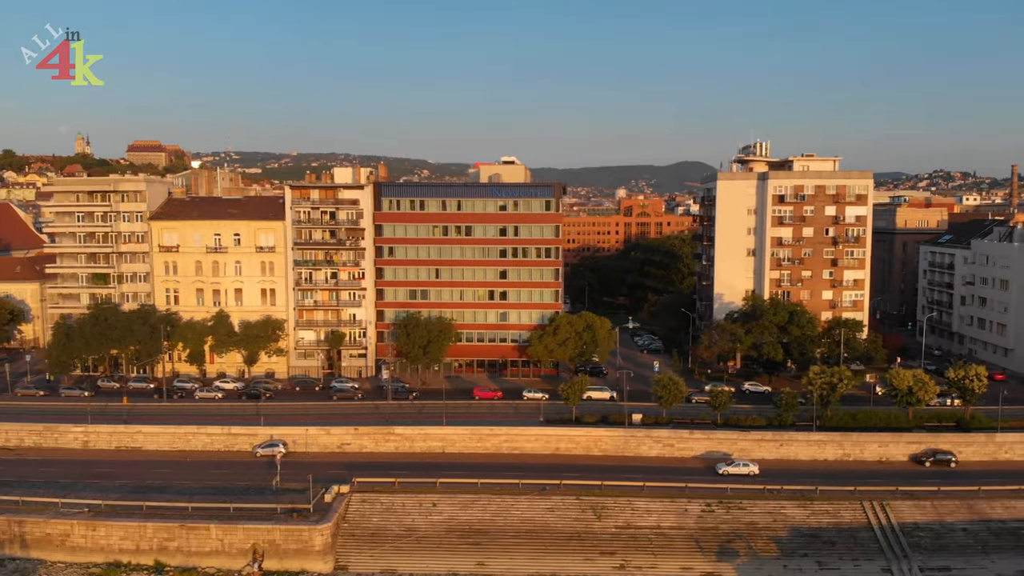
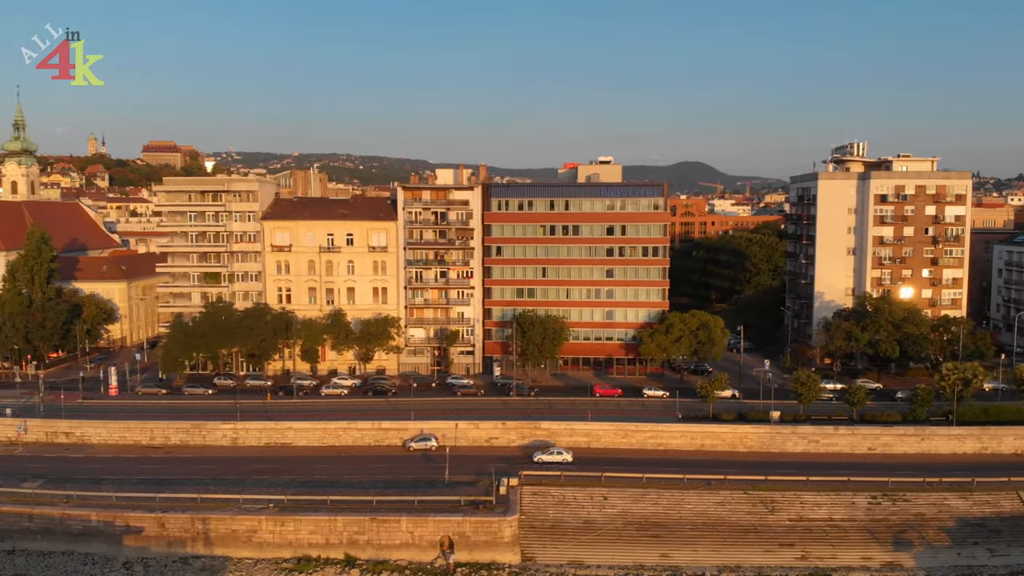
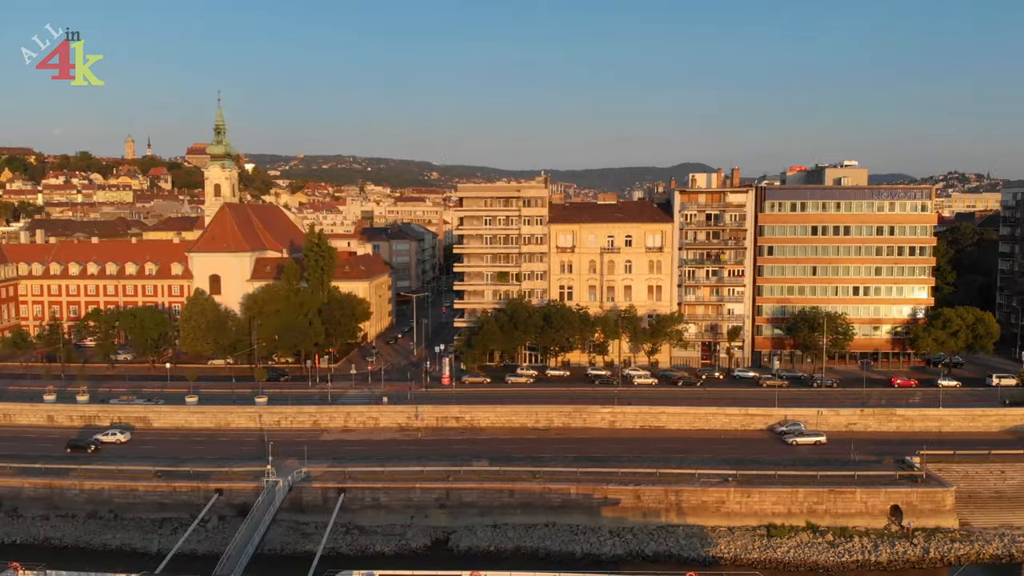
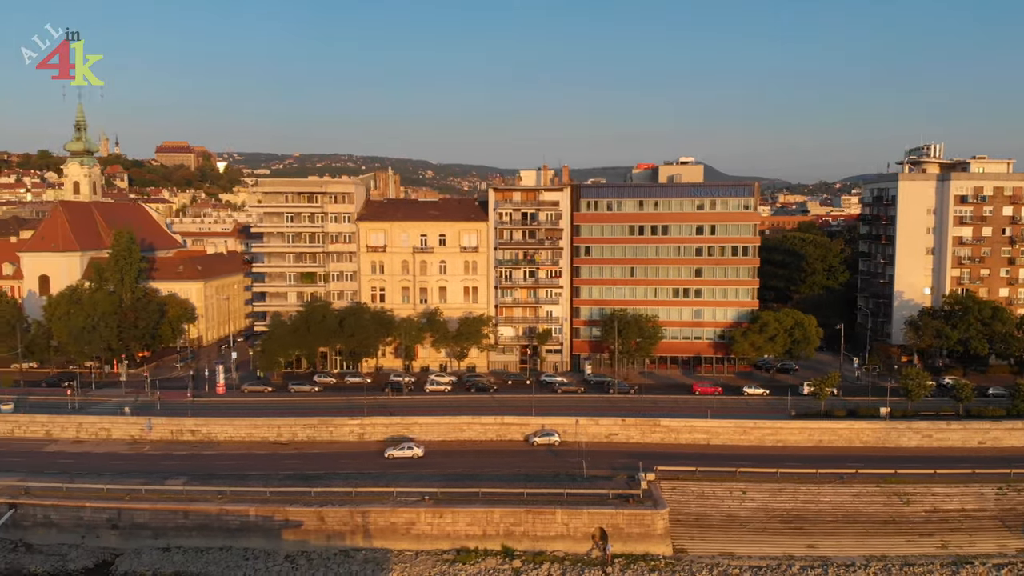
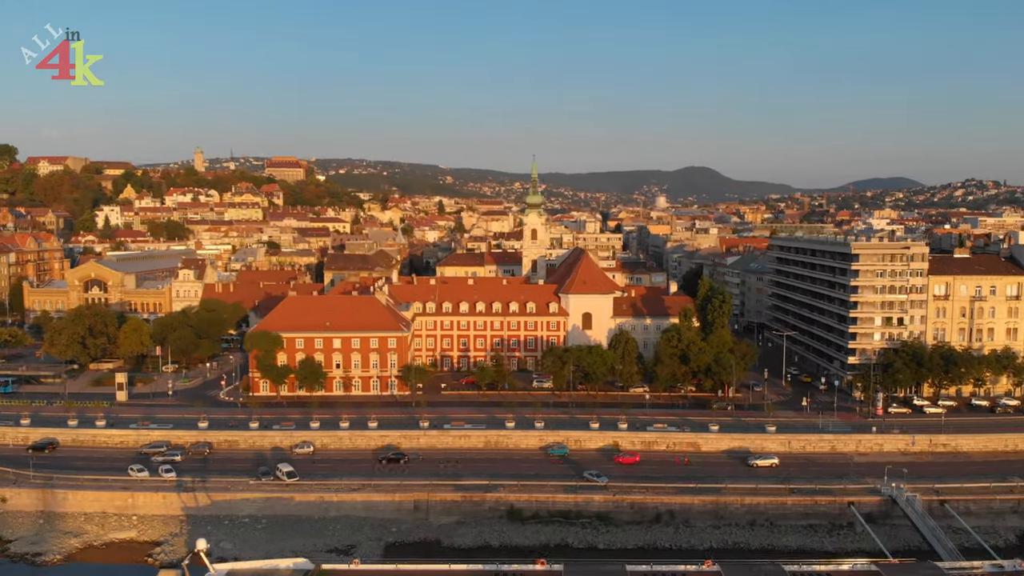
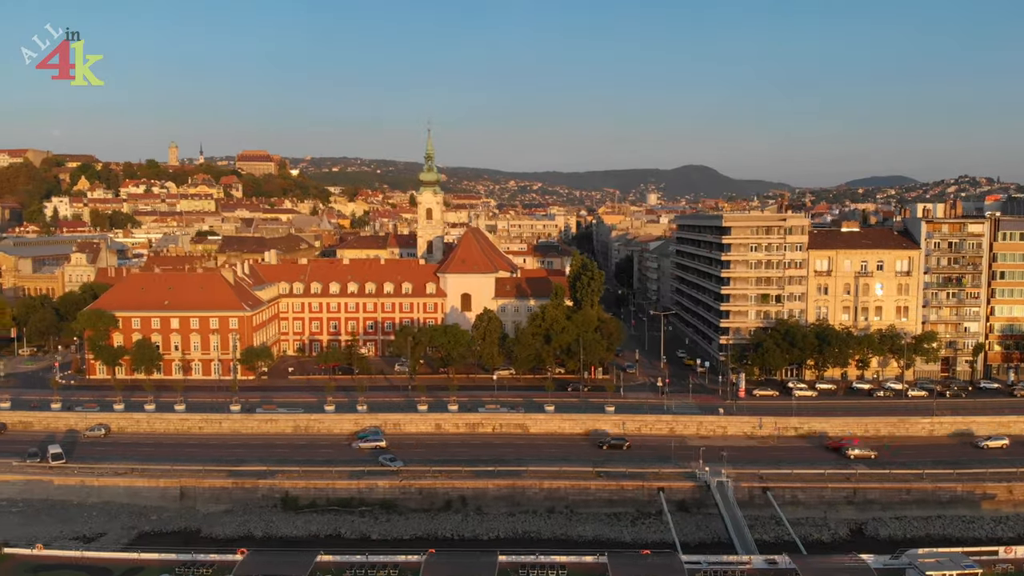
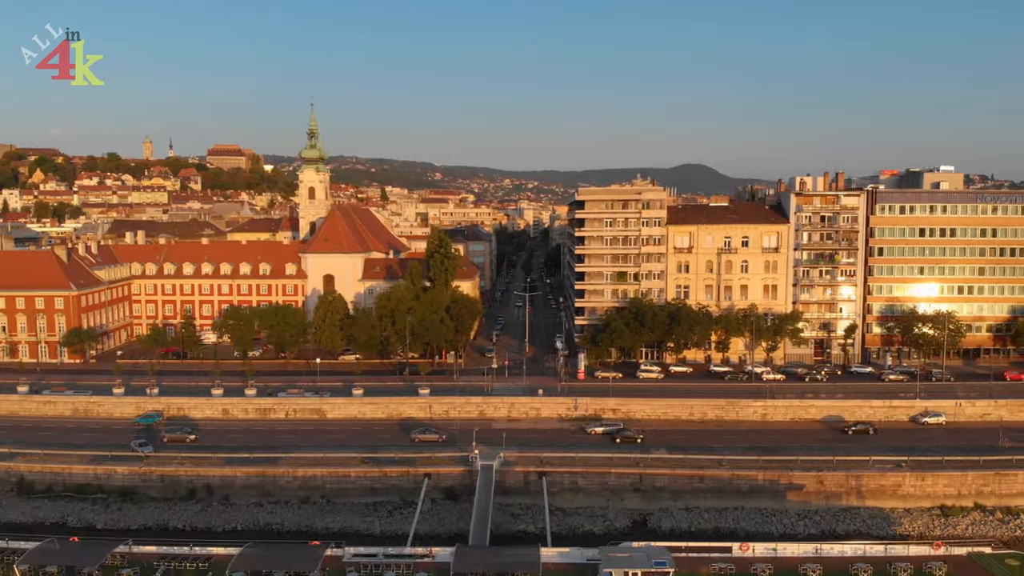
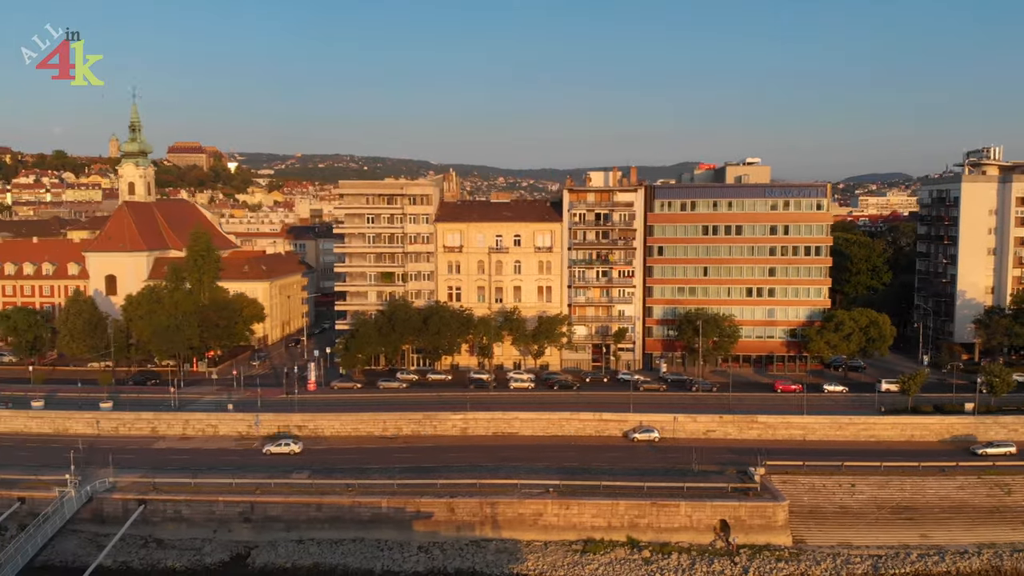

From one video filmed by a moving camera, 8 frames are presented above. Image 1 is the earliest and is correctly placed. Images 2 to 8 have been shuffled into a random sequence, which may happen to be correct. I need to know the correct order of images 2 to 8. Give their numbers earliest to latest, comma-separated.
2, 4, 8, 3, 7, 6, 5
